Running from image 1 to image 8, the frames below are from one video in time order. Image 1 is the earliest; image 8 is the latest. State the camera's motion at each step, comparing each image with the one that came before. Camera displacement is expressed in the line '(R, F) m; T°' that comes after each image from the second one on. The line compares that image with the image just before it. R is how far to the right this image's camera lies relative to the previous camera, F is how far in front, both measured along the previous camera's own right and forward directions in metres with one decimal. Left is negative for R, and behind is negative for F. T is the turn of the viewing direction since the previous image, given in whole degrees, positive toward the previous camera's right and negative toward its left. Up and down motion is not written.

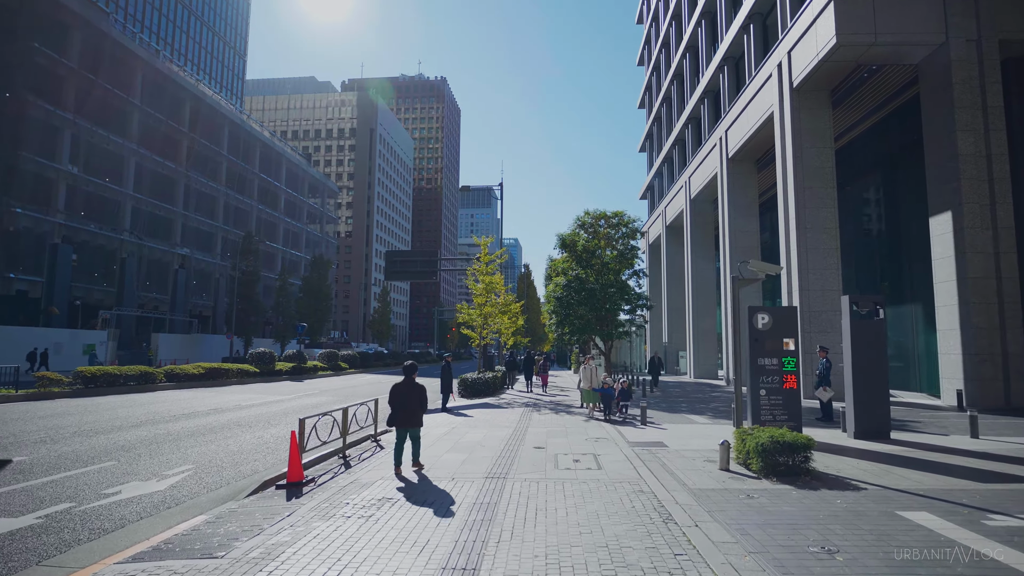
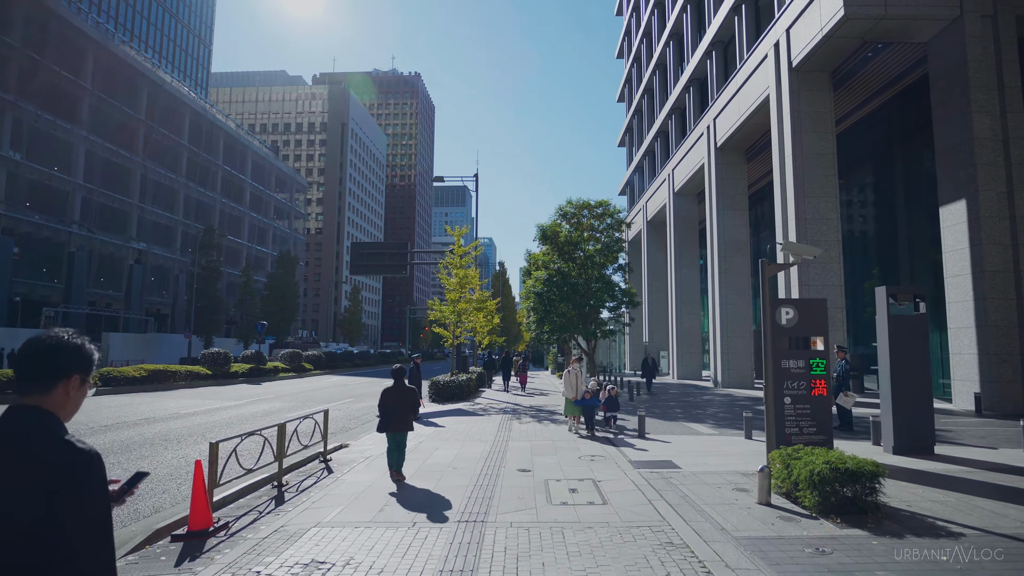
(-0.1, +1.9) m; +3°
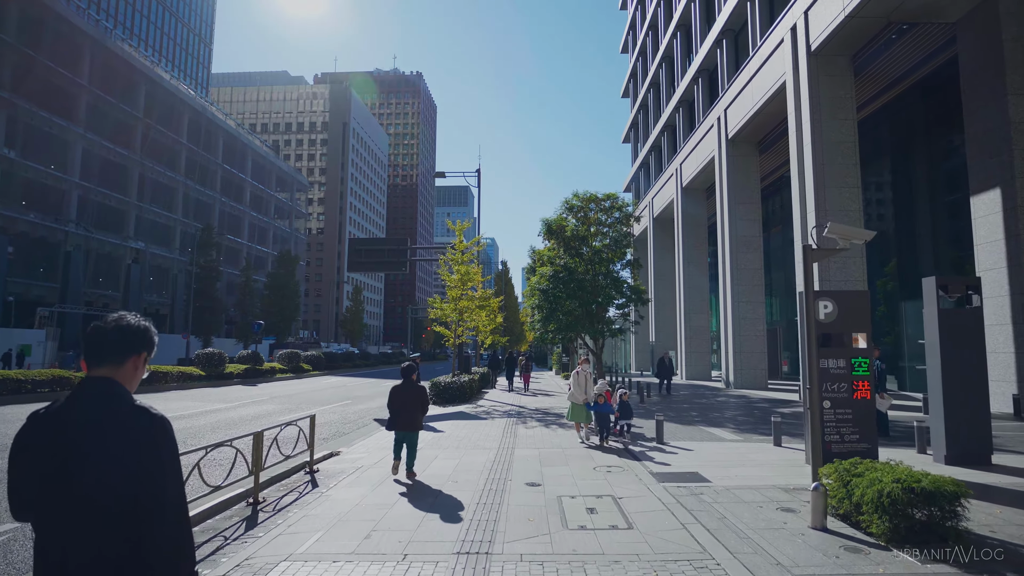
(-0.1, +1.0) m; 0°
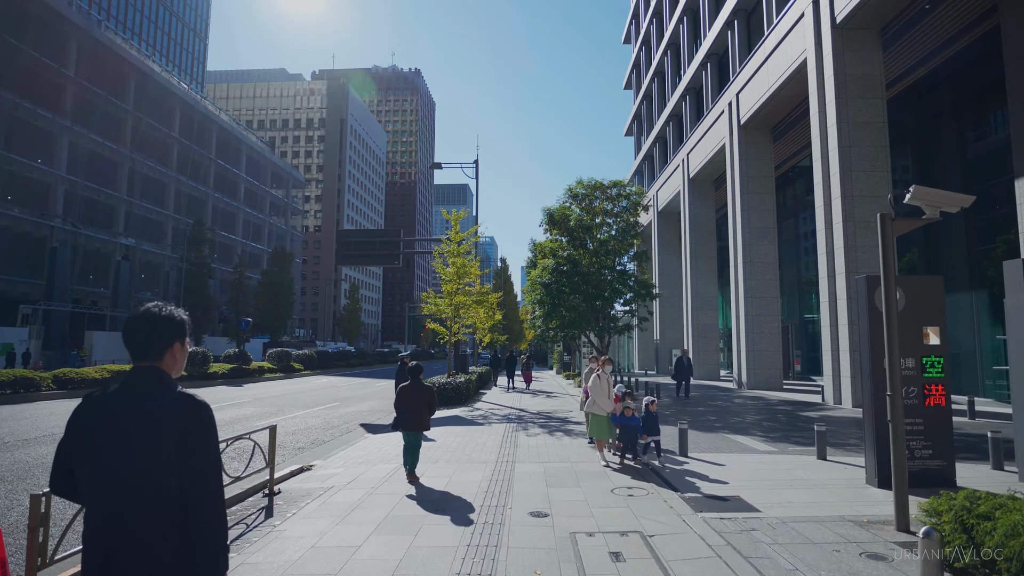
(0.0, +1.5) m; 0°
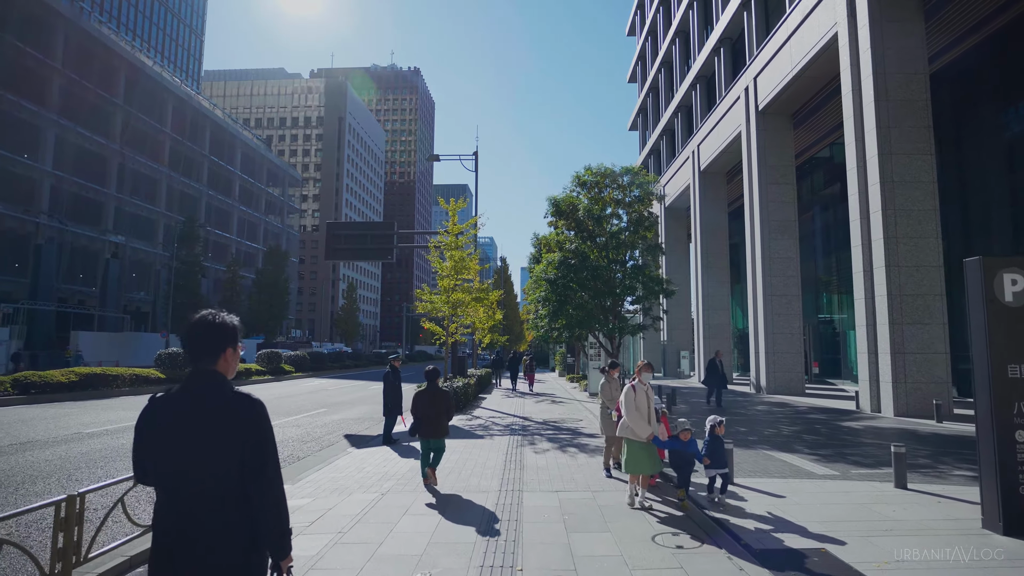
(-0.1, +1.7) m; 0°
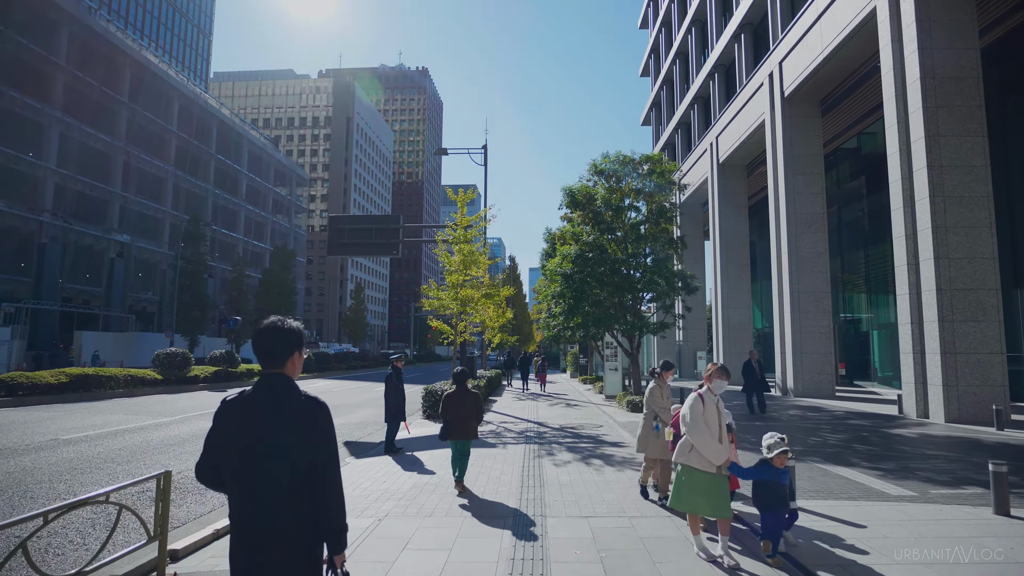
(-0.1, +1.2) m; -1°
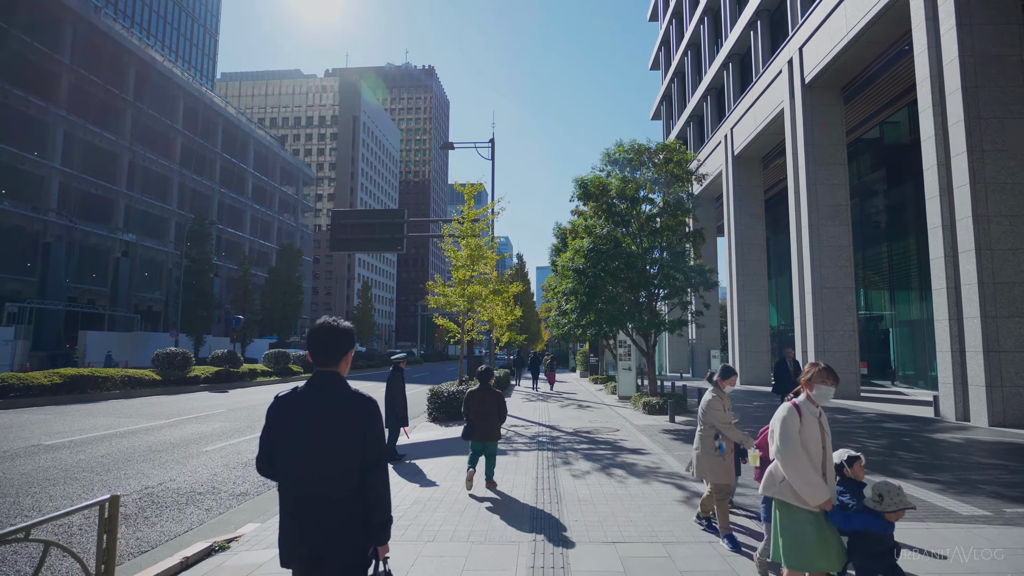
(-0.1, +0.8) m; -1°
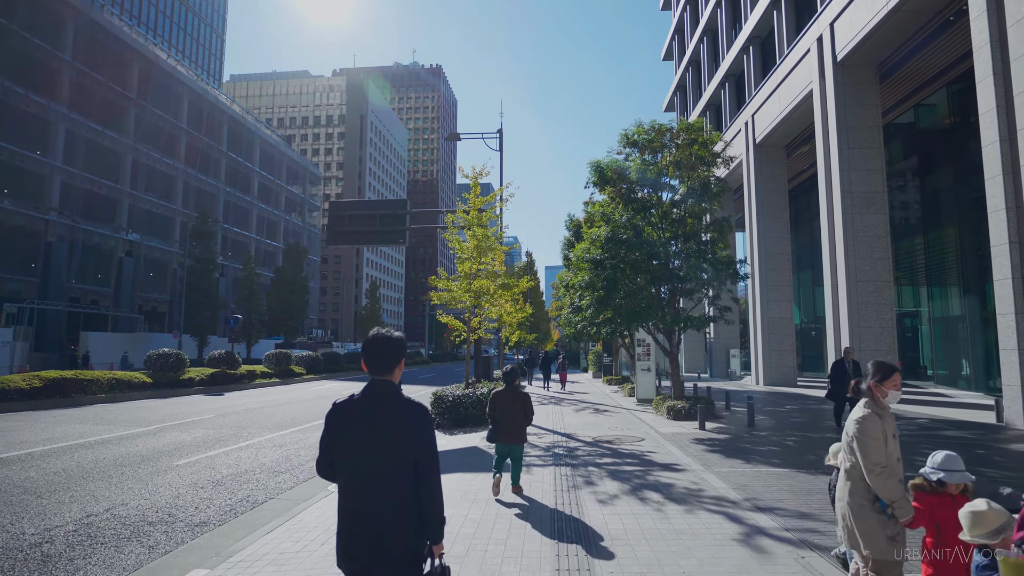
(0.0, +1.4) m; -1°
